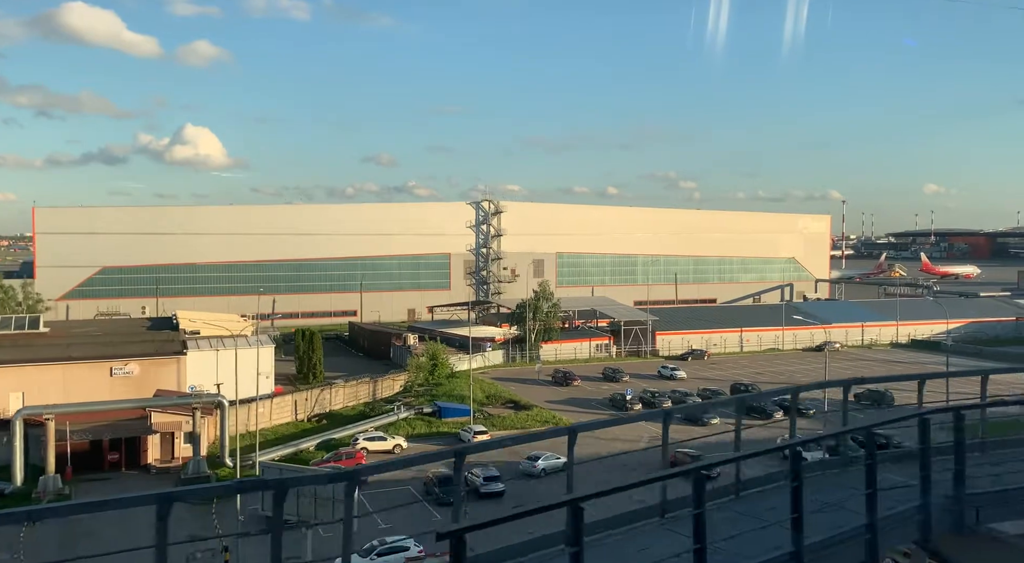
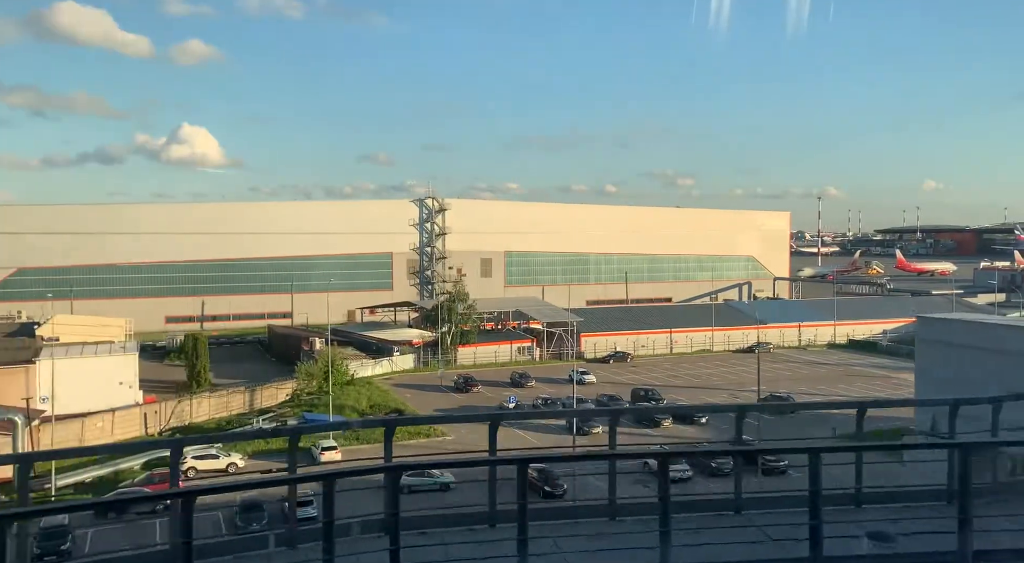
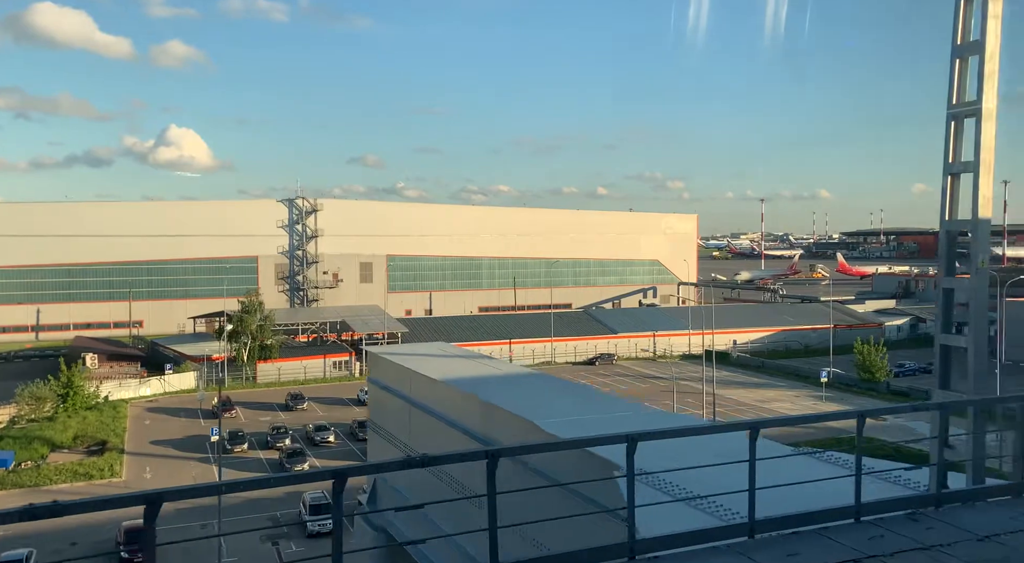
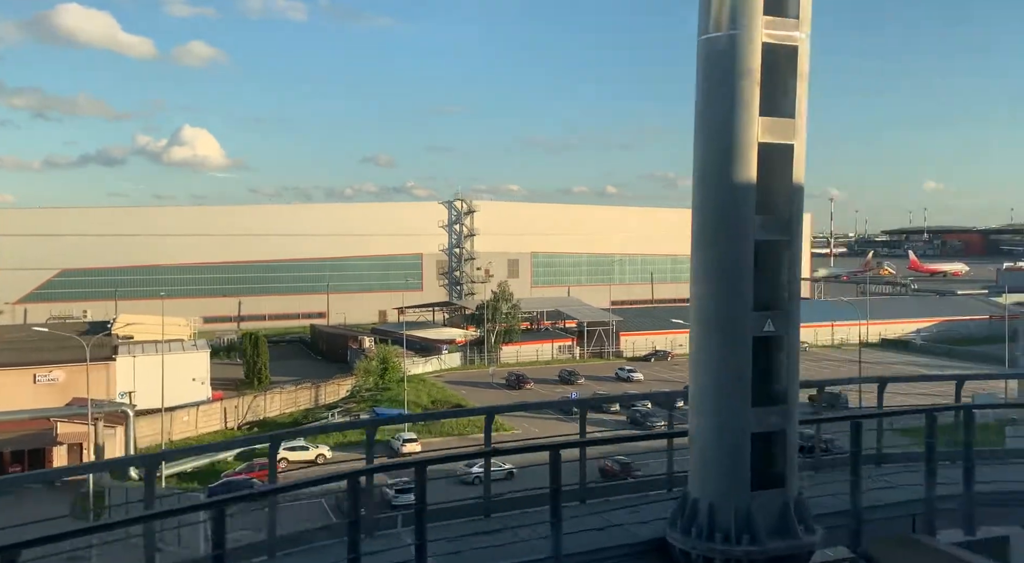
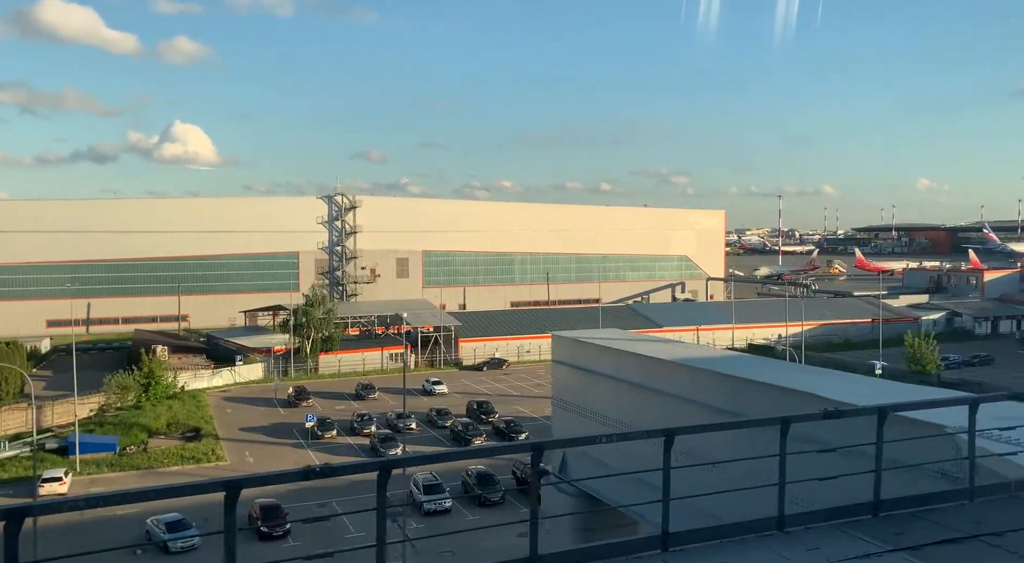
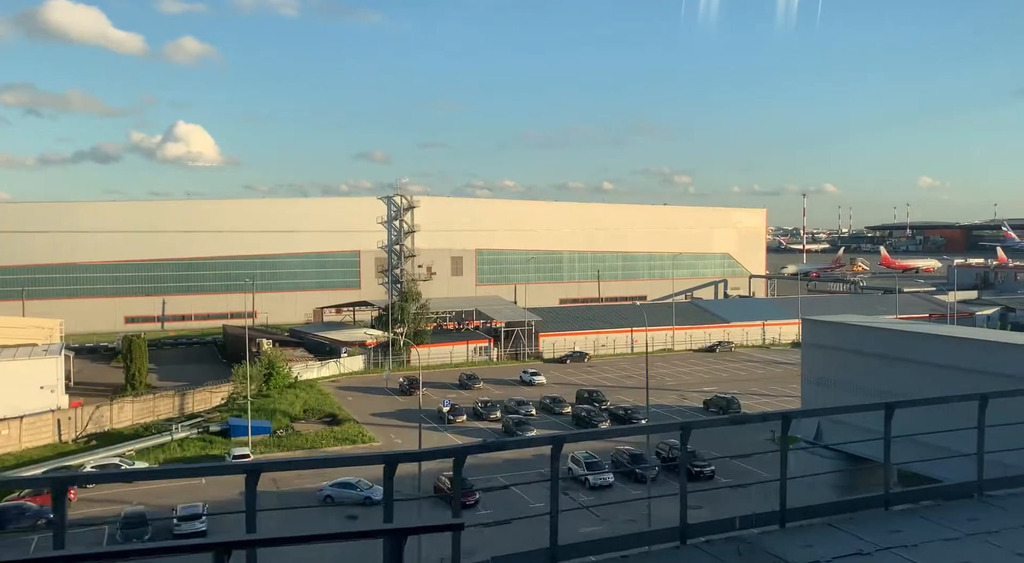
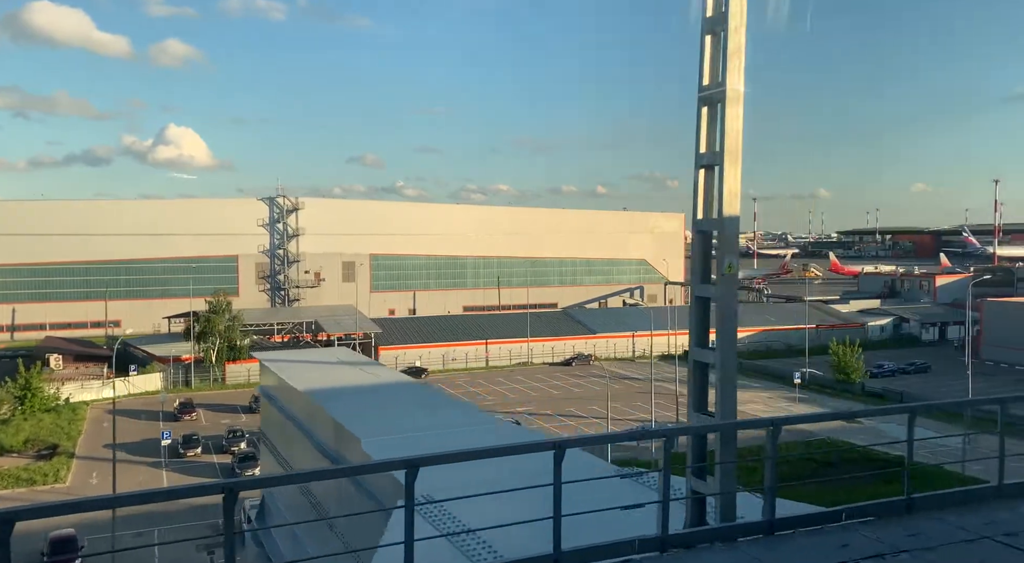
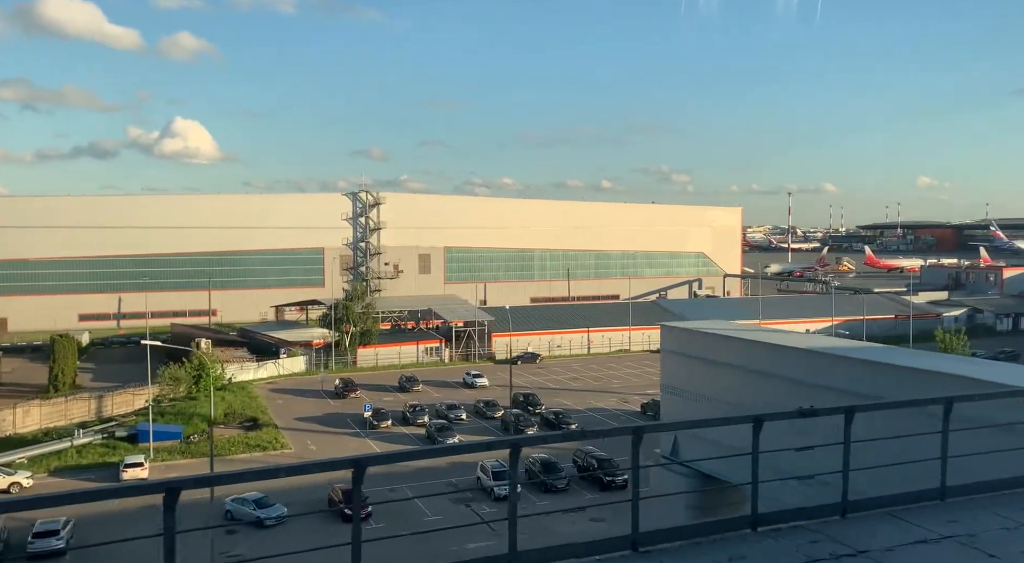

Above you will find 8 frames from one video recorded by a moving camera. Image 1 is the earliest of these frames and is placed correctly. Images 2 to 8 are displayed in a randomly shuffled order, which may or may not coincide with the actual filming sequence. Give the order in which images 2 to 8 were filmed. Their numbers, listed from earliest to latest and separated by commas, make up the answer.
4, 2, 6, 8, 5, 3, 7
